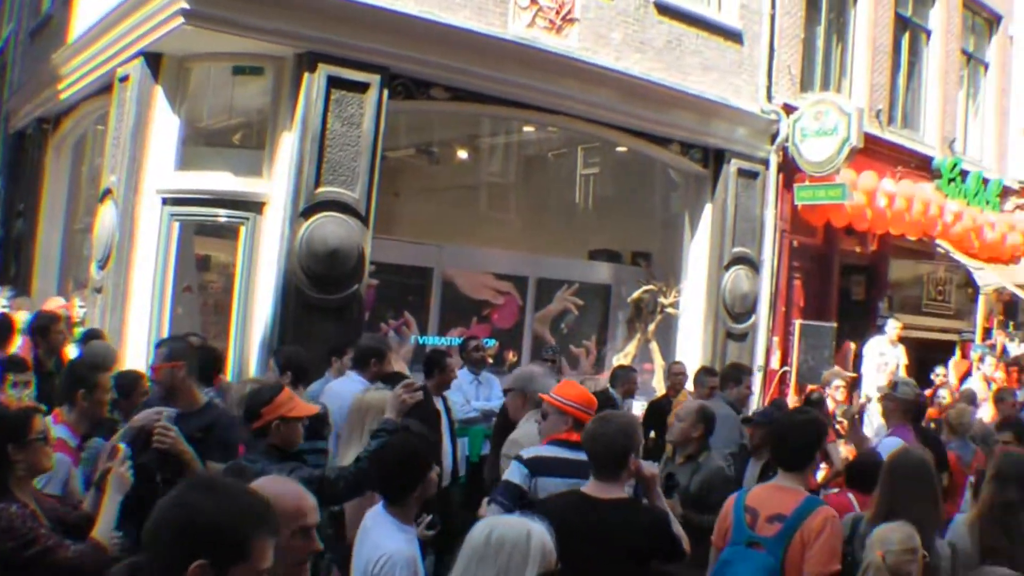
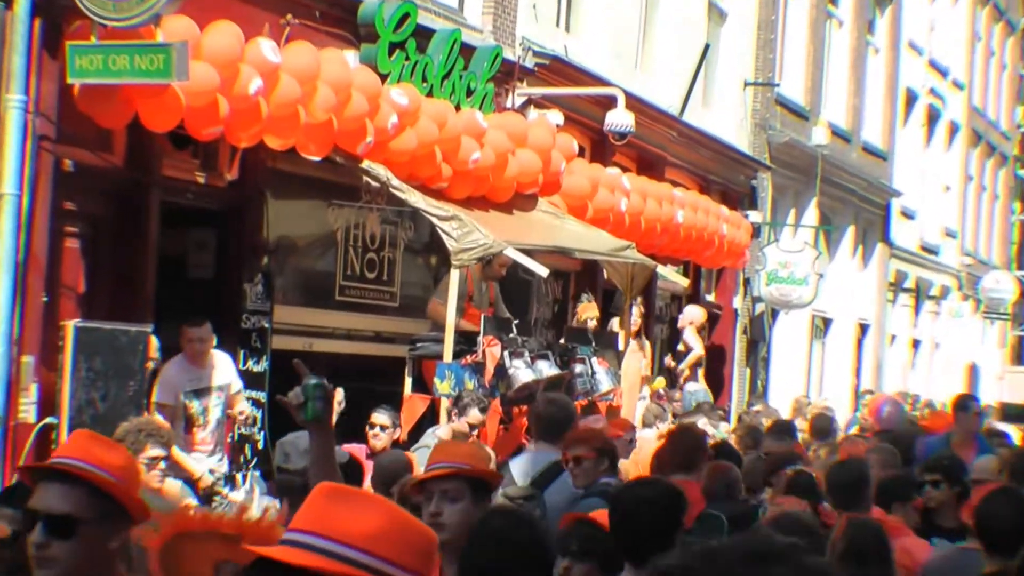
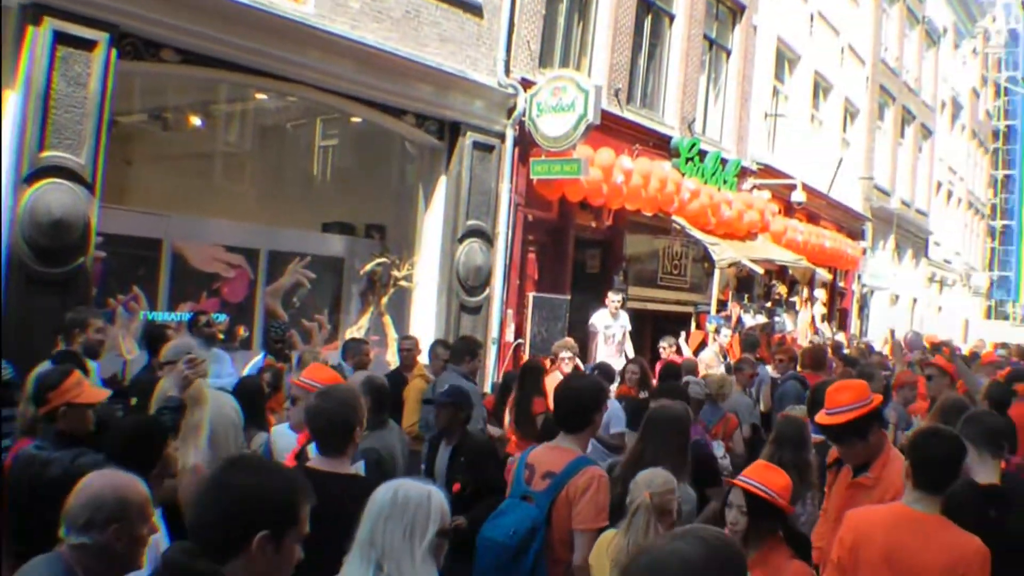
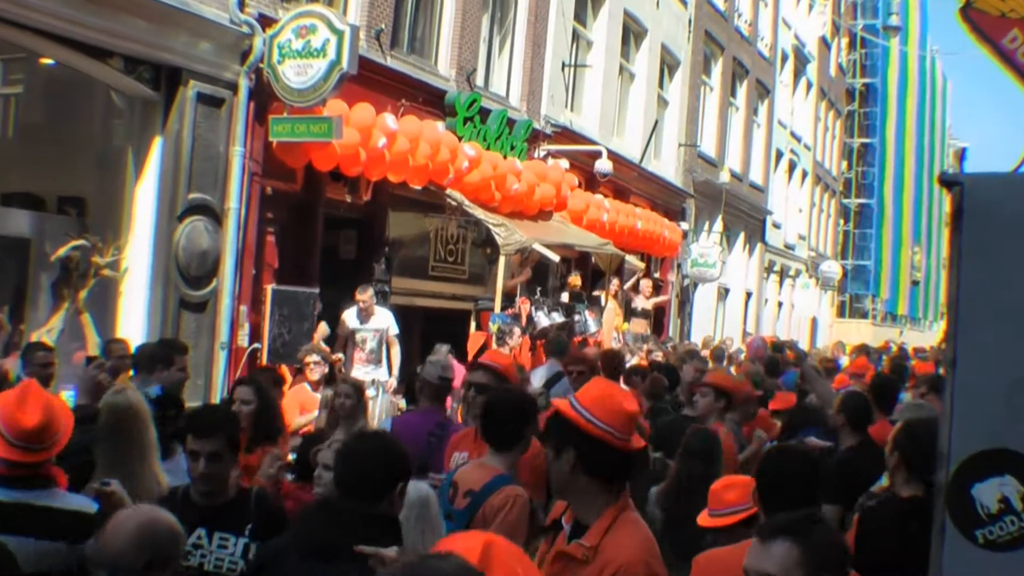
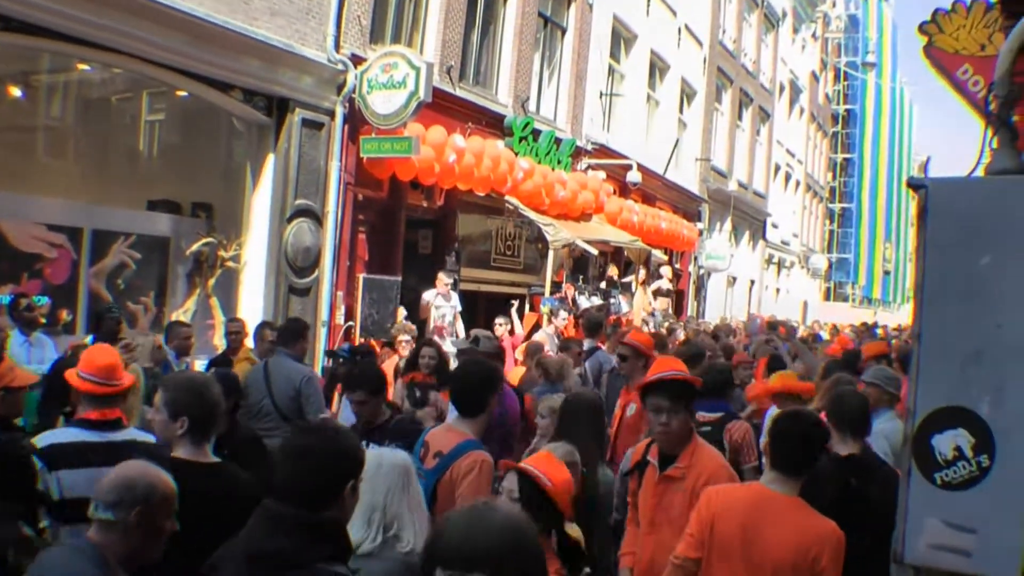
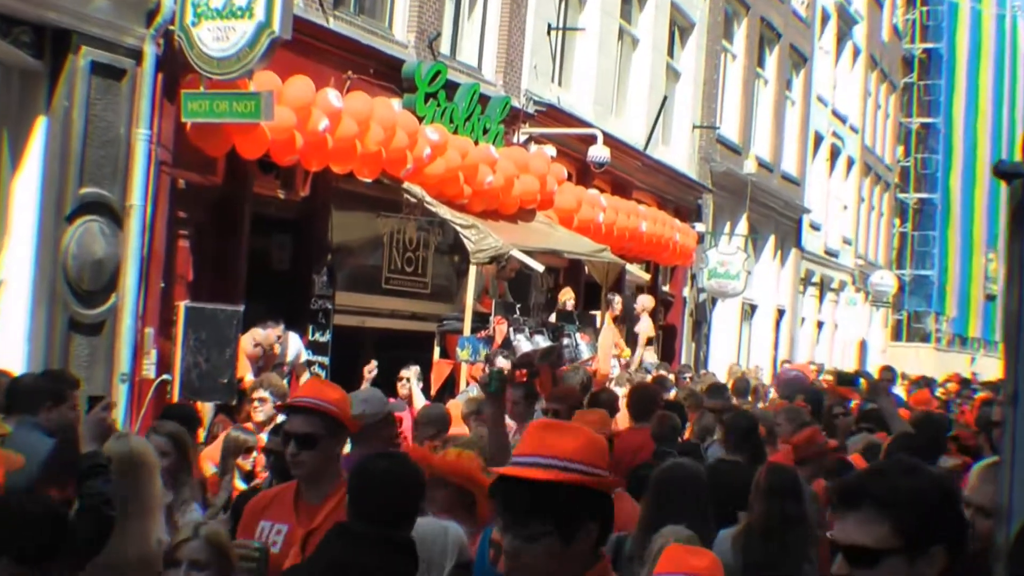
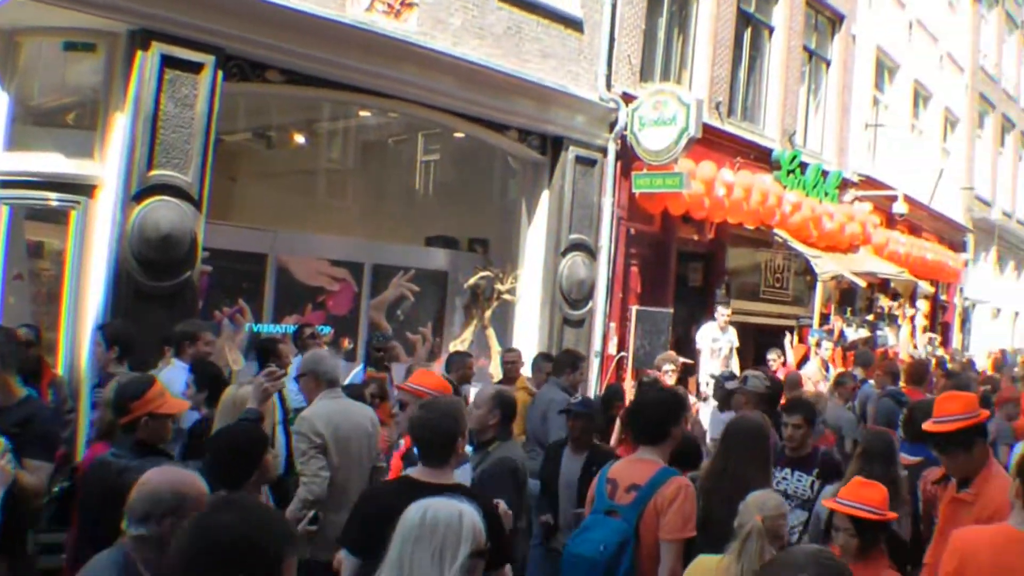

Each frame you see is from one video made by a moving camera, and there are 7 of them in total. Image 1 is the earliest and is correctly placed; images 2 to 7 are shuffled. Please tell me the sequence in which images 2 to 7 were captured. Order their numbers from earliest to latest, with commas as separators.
7, 3, 5, 4, 6, 2
